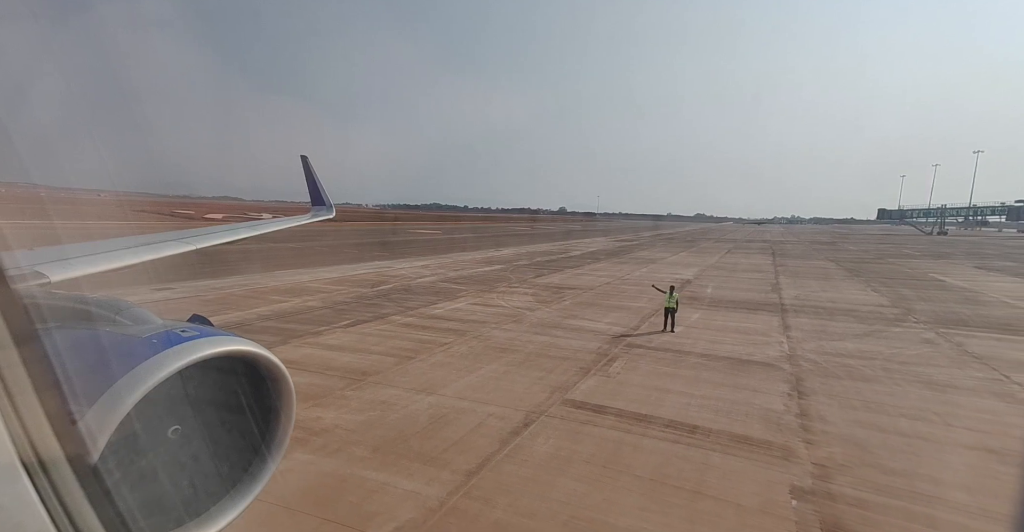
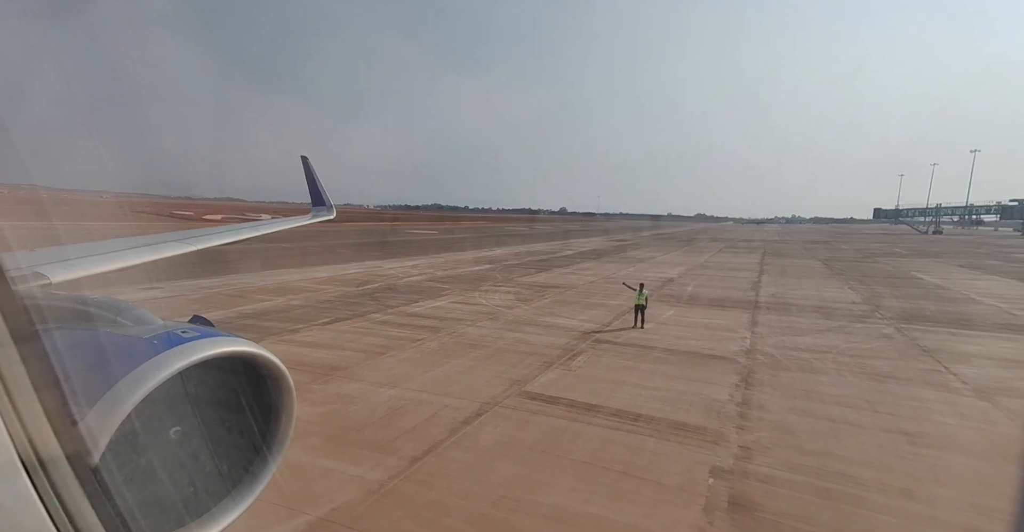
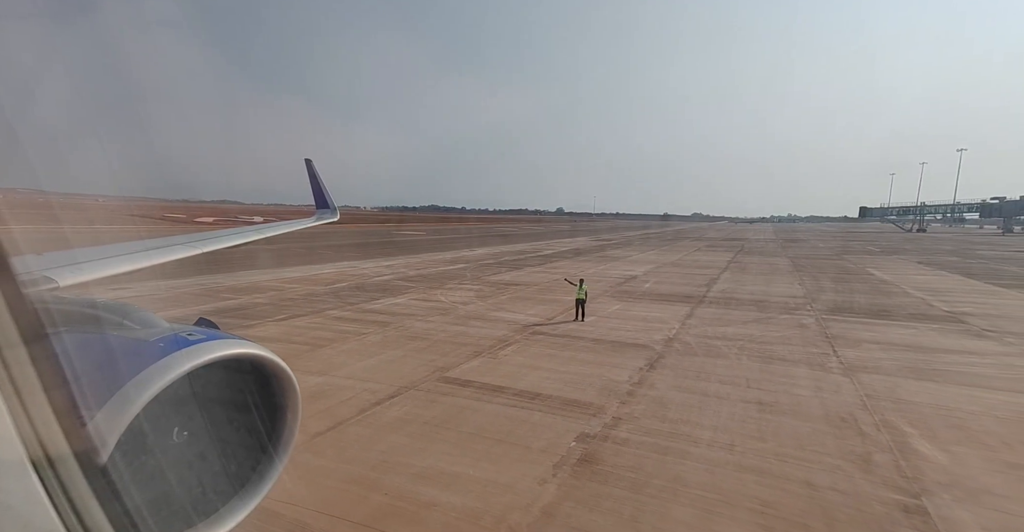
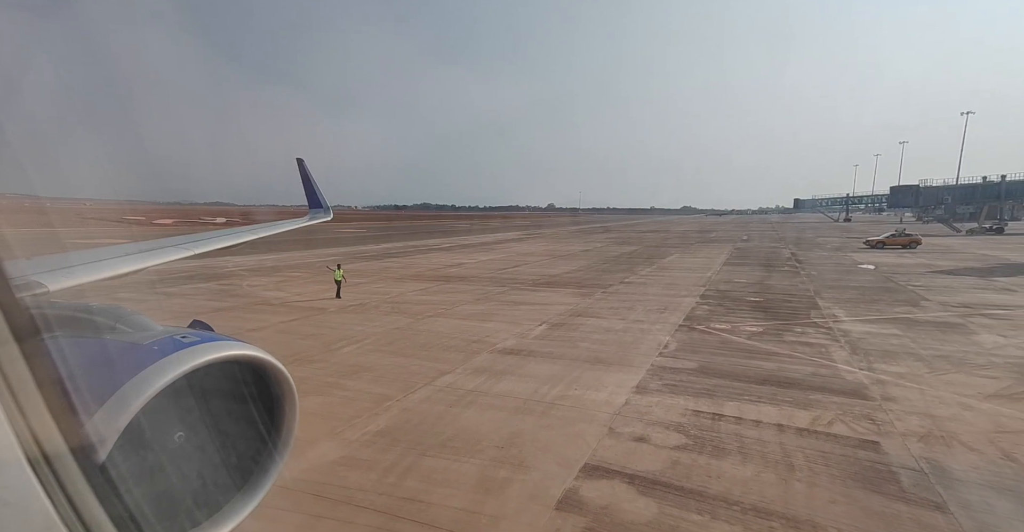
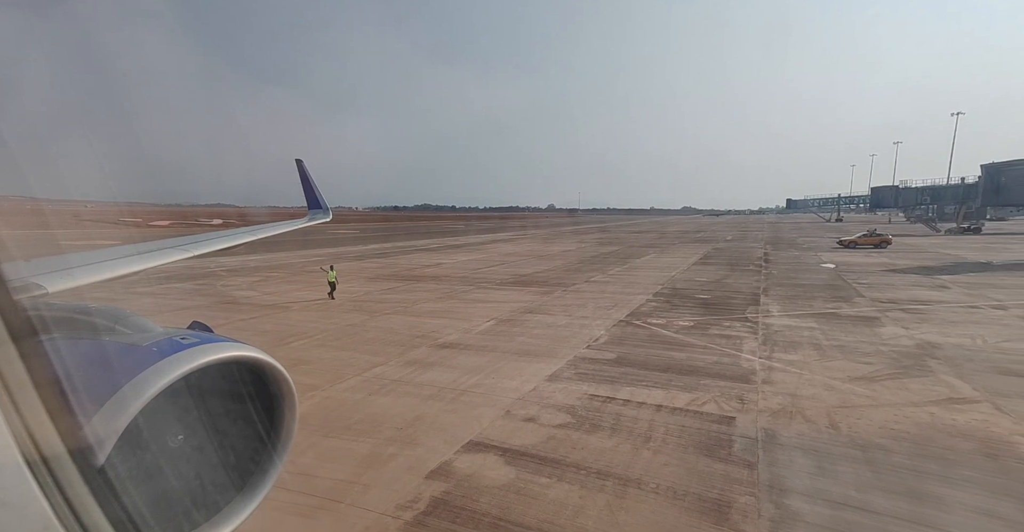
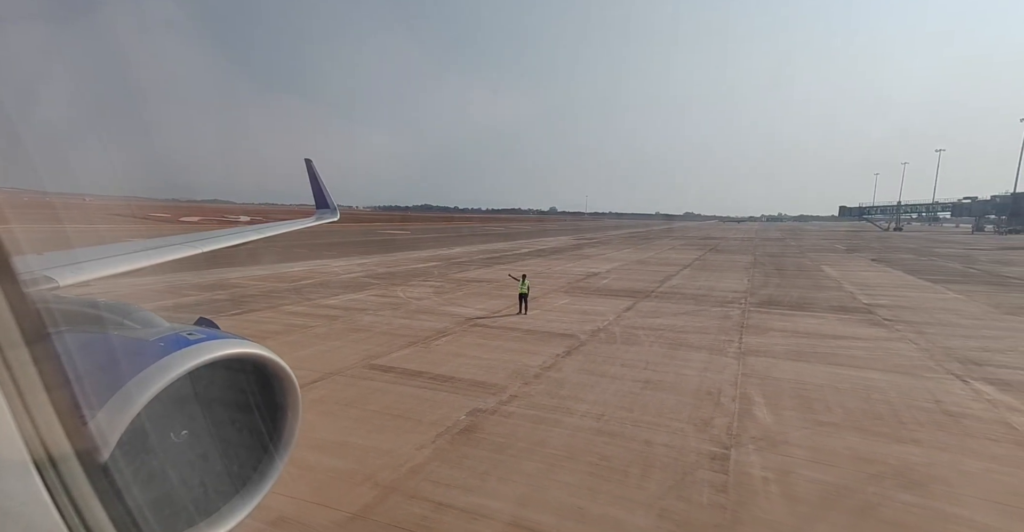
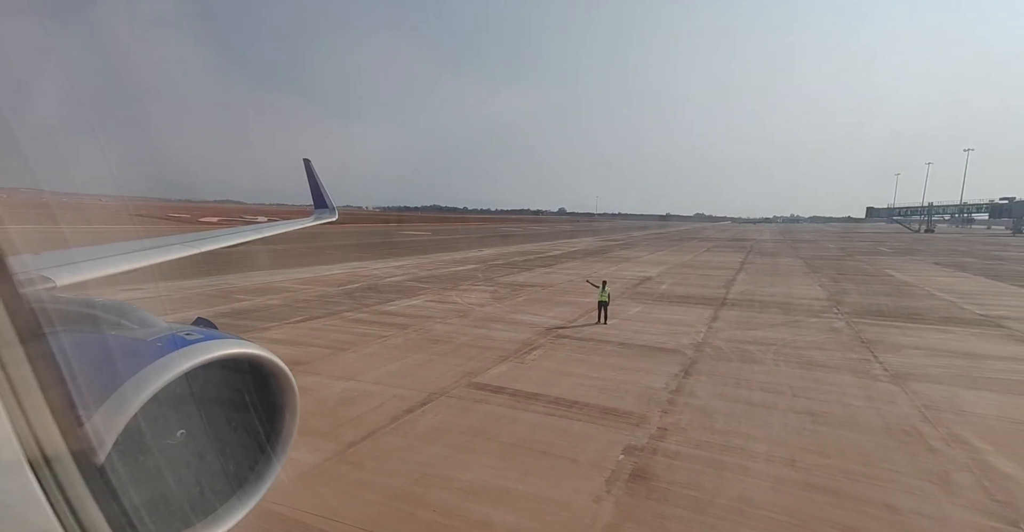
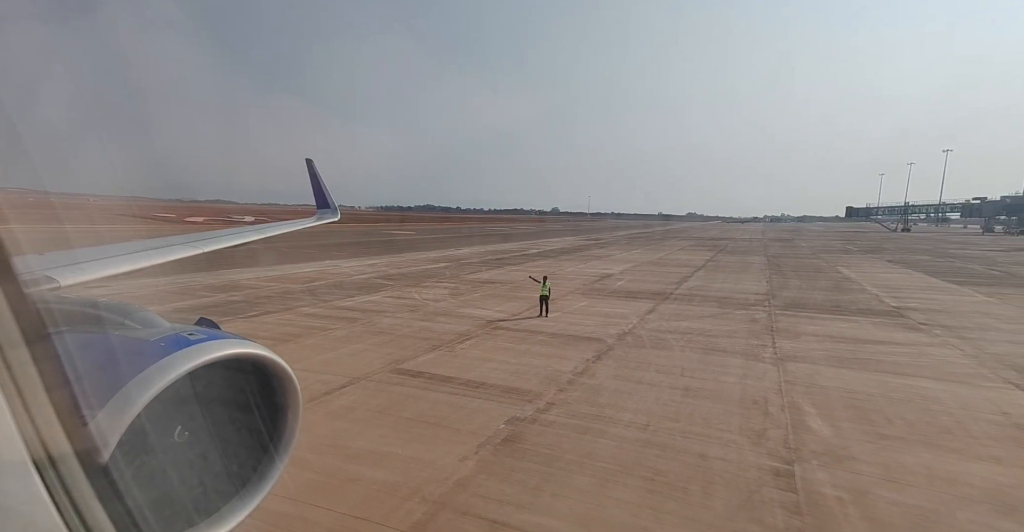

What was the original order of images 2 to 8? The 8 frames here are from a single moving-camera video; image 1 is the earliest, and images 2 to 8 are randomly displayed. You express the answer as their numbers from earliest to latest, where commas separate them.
2, 7, 3, 8, 6, 4, 5
